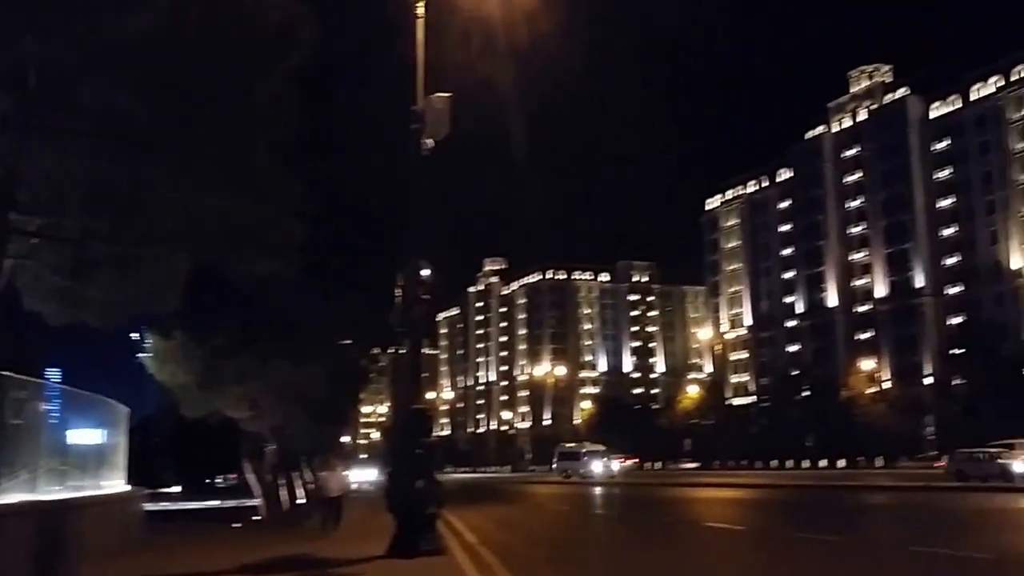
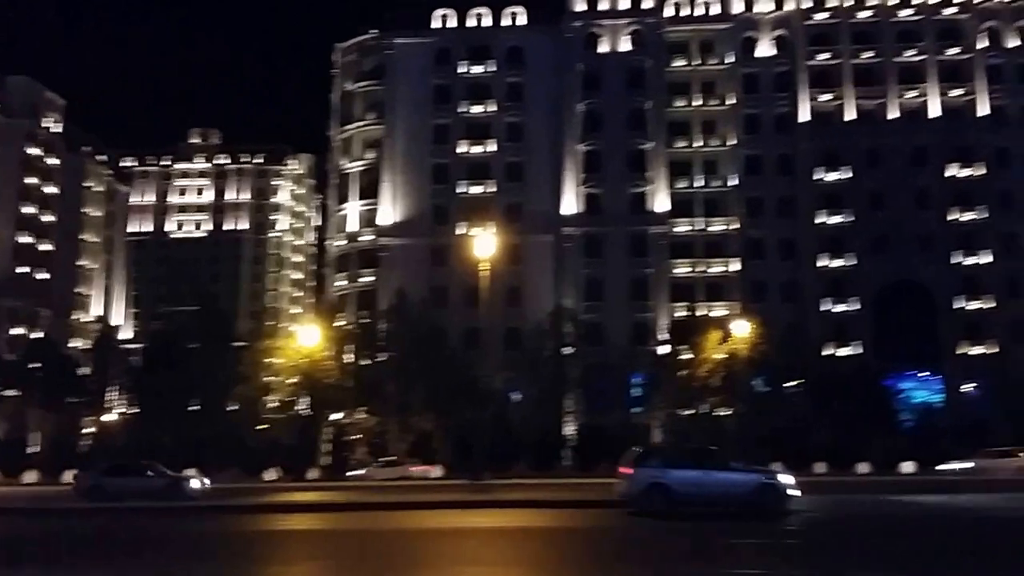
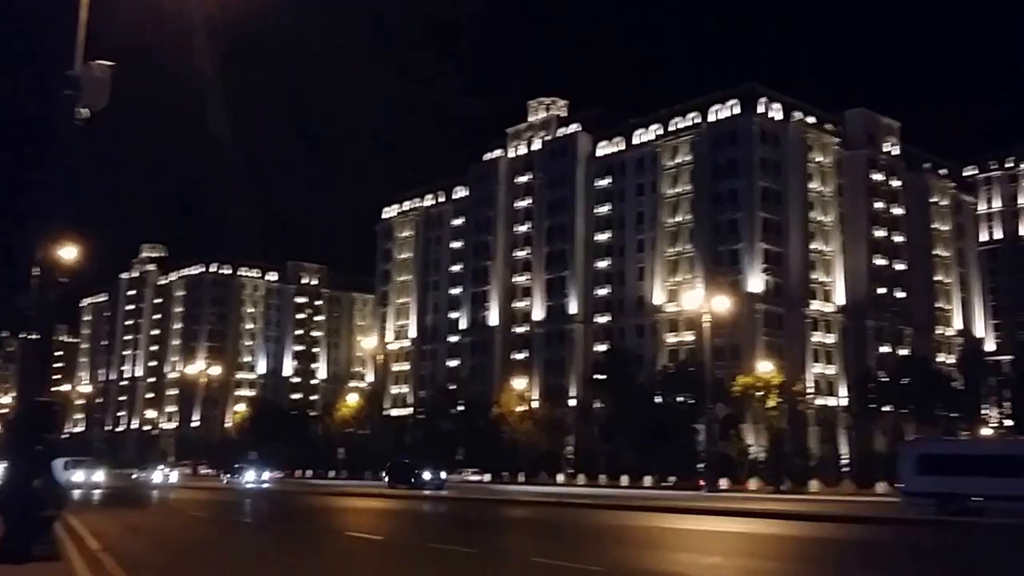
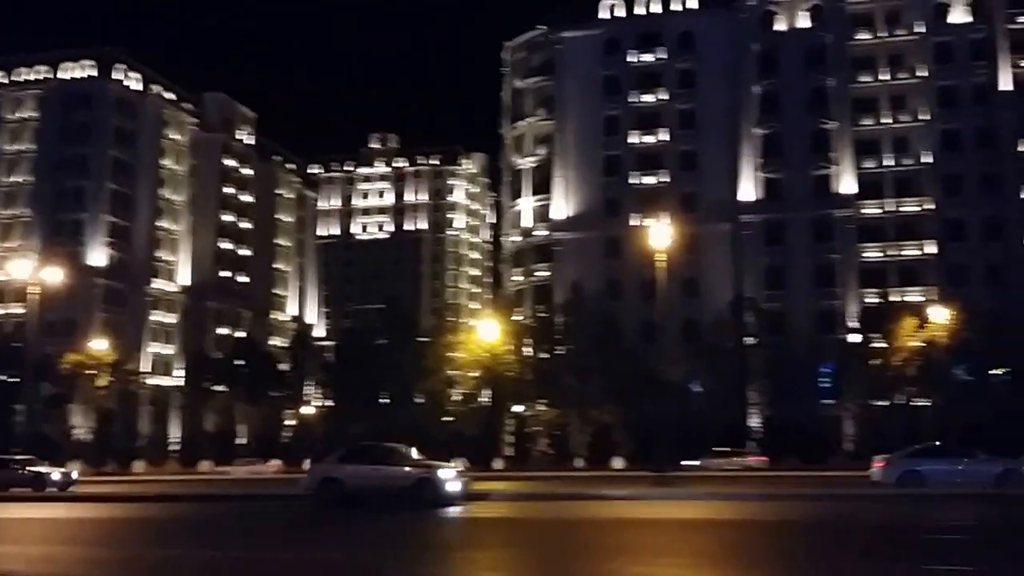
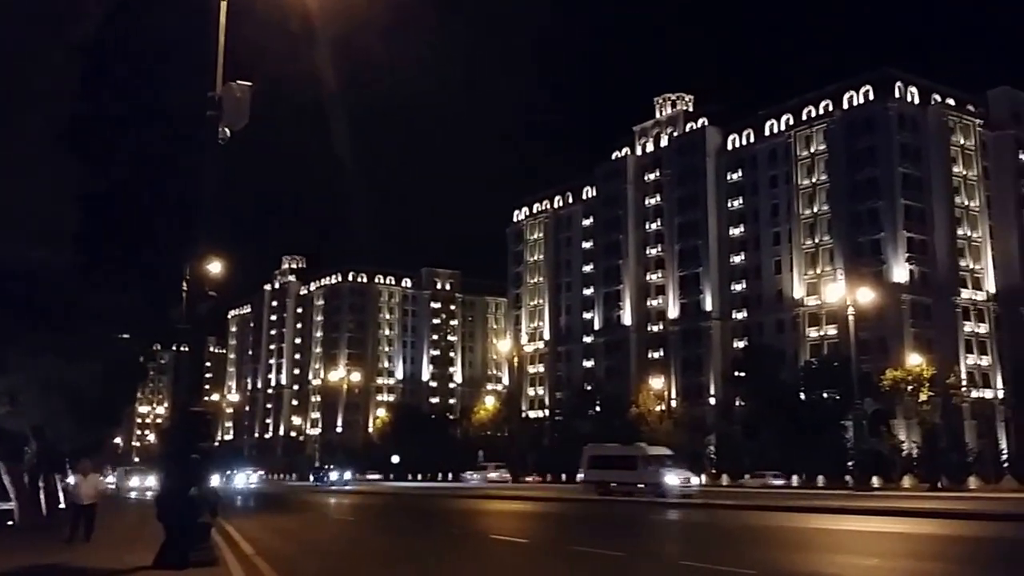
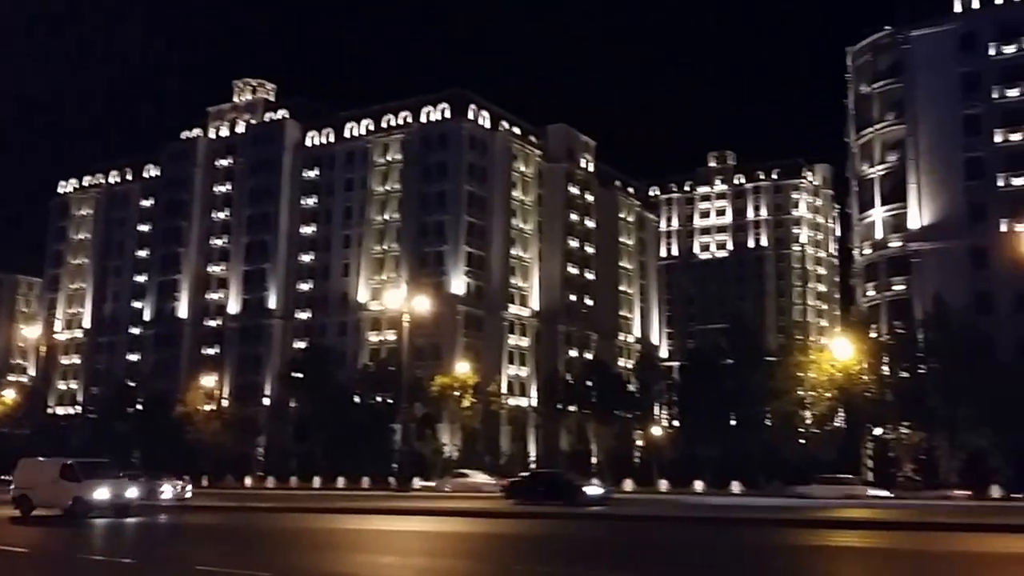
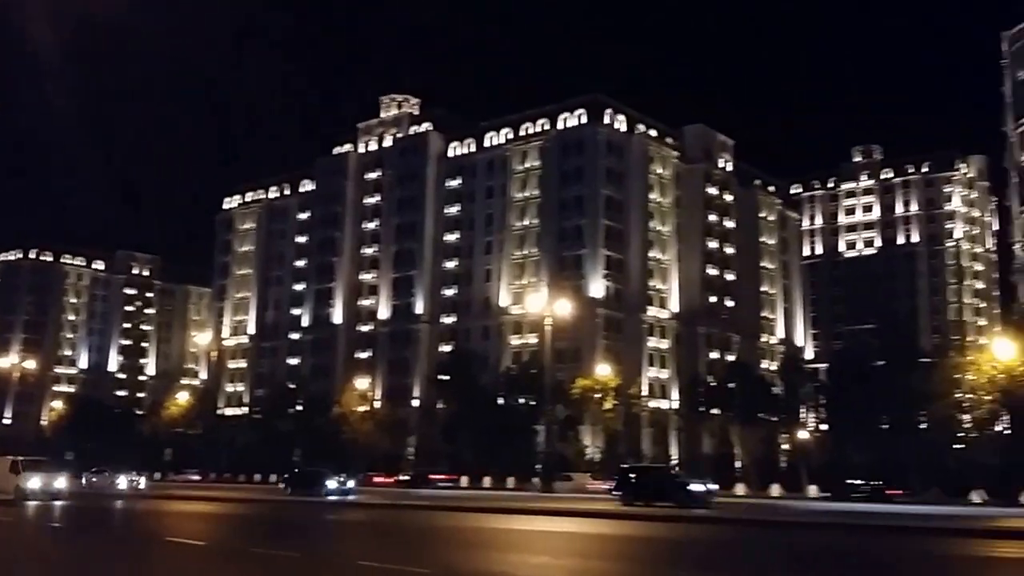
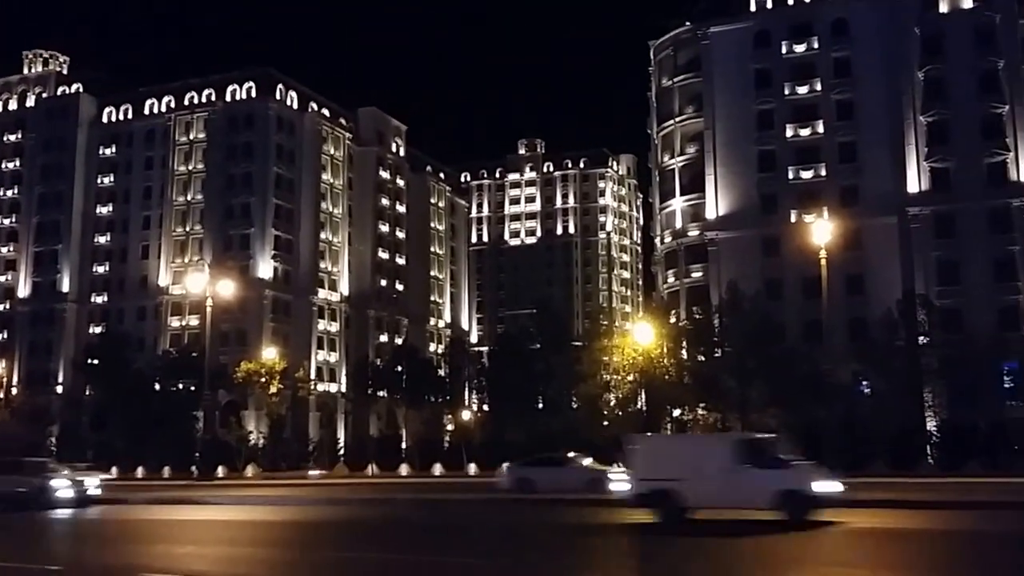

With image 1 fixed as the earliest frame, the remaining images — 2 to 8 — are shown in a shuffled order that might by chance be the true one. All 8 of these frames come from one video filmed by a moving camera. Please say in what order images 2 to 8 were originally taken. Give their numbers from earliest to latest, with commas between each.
5, 3, 7, 6, 8, 4, 2
